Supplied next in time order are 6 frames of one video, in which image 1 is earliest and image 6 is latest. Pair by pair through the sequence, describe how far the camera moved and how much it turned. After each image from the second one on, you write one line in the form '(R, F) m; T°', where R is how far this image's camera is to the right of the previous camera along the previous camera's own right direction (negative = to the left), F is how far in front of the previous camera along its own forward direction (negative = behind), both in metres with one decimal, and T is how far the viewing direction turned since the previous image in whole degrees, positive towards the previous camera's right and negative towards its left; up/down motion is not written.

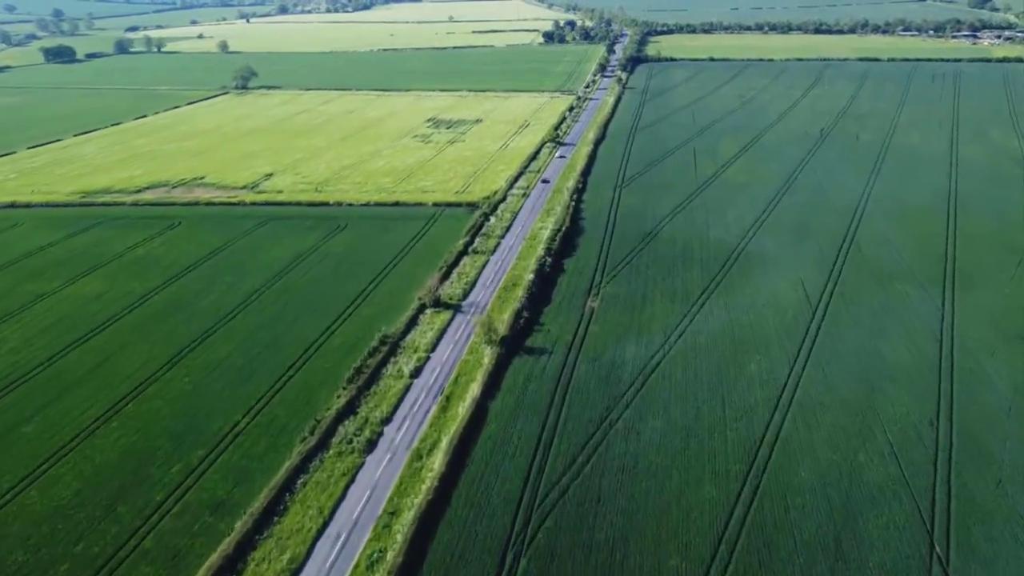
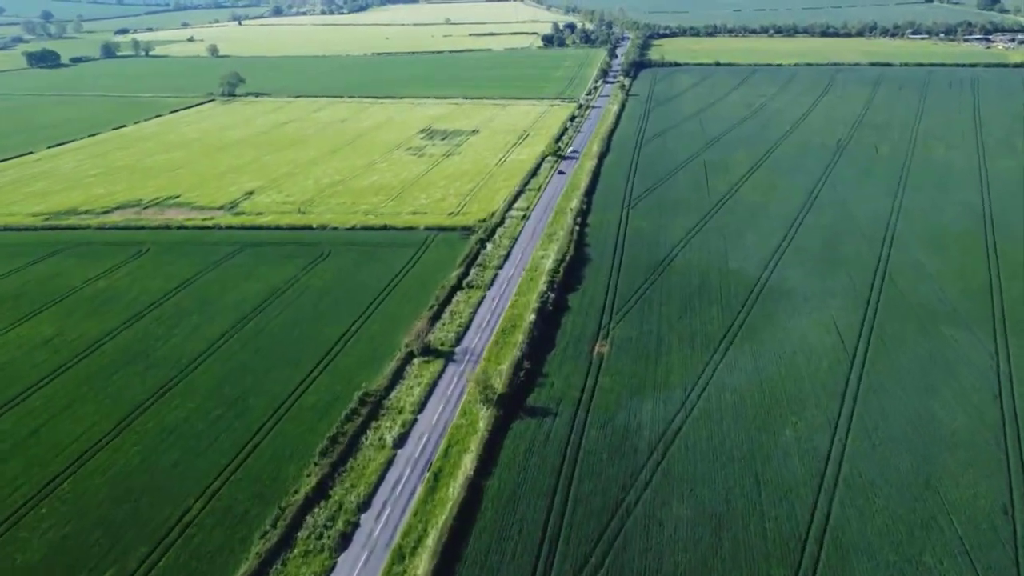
(0.0, +4.7) m; 0°
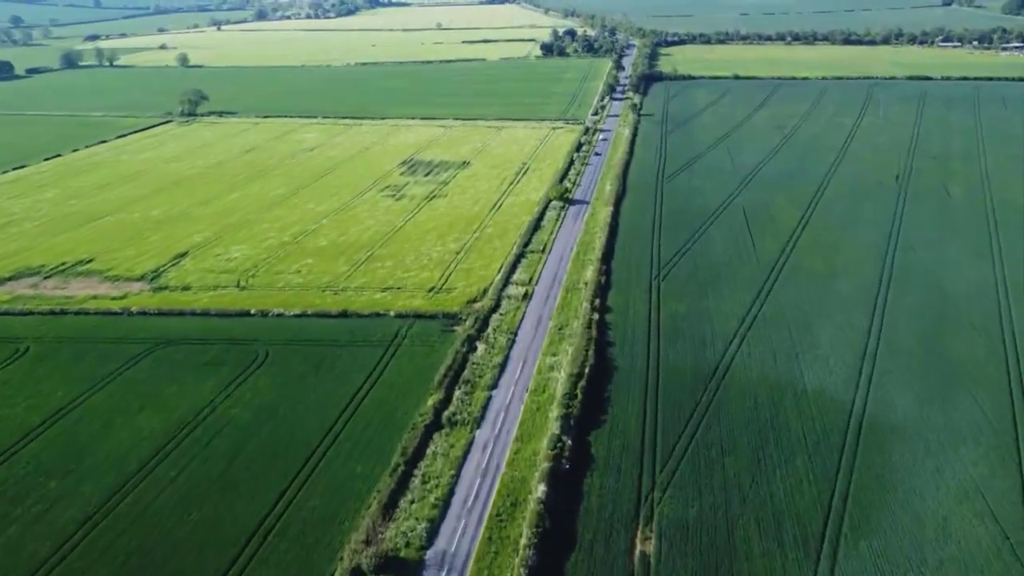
(-0.1, +12.6) m; 0°
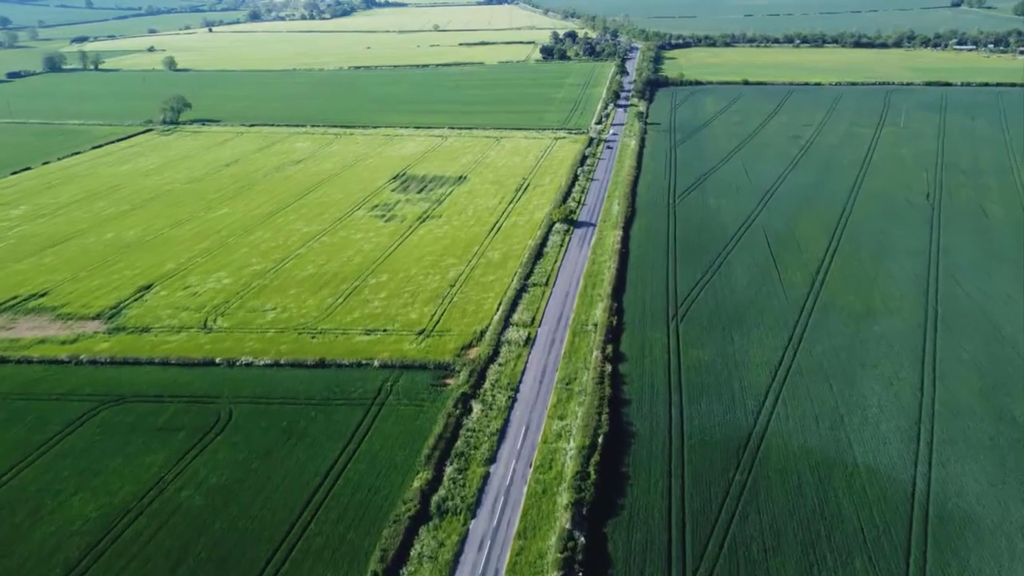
(-0.1, +5.0) m; 0°
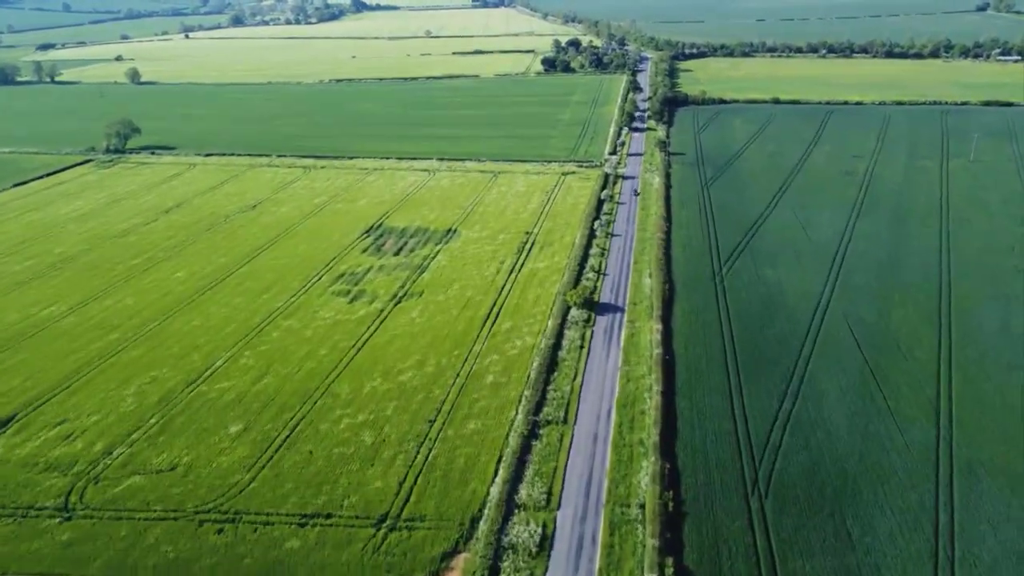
(-0.3, +13.0) m; 0°
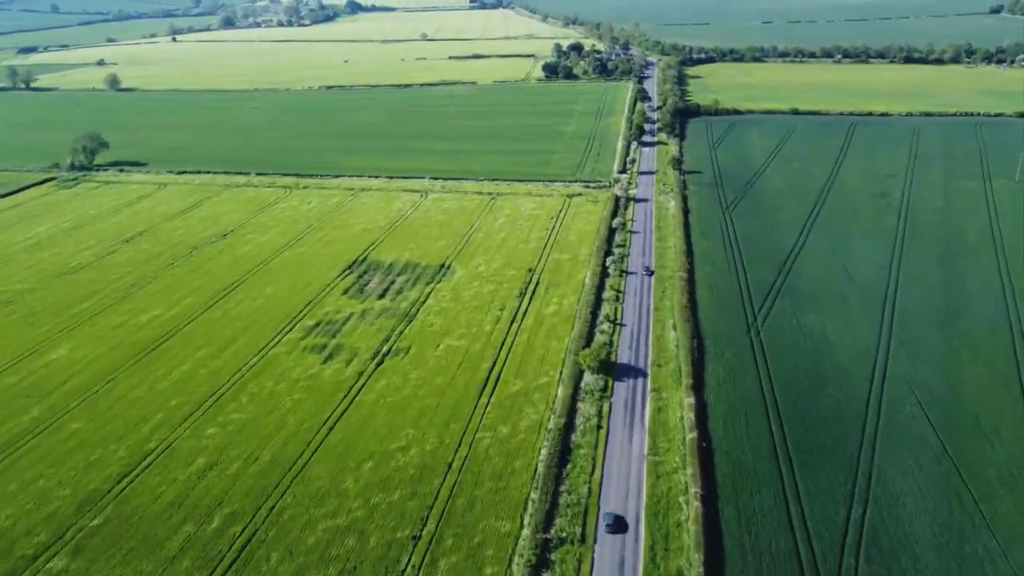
(-0.2, +6.4) m; 0°
